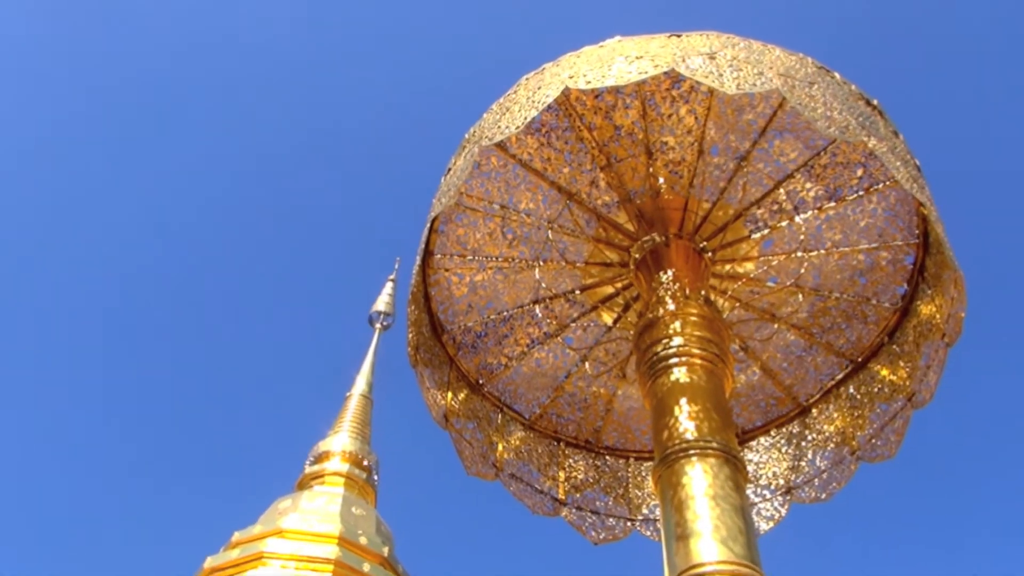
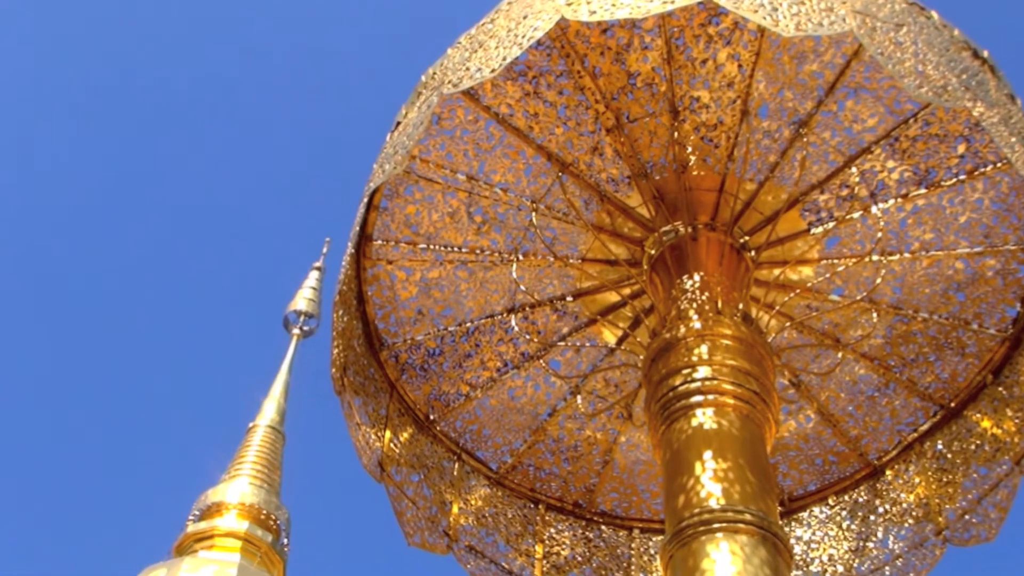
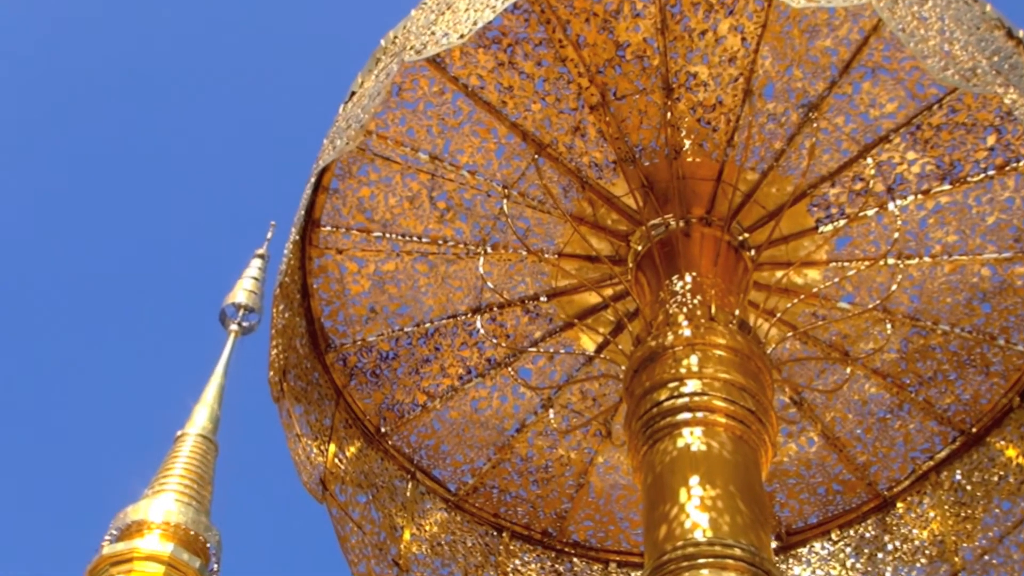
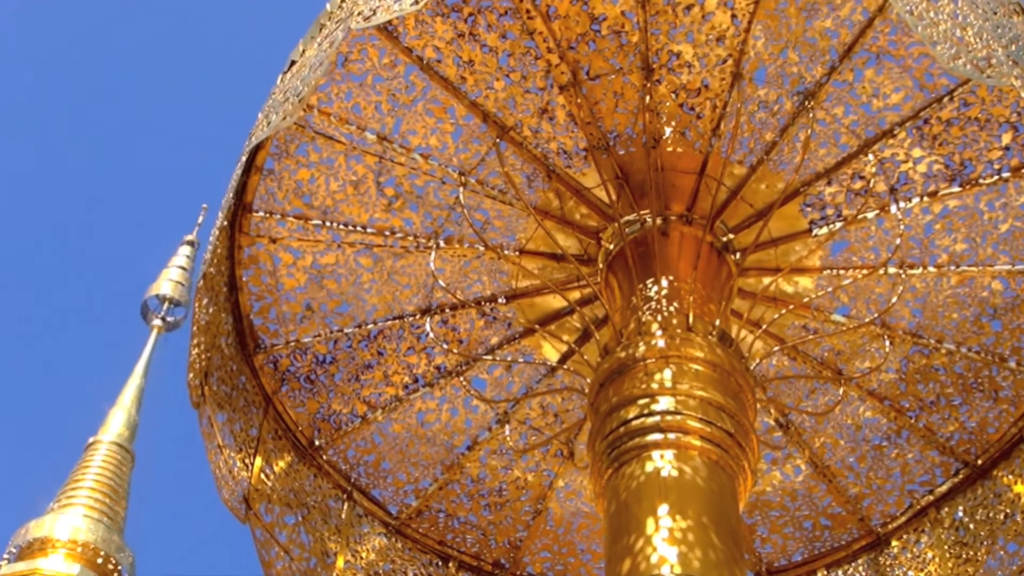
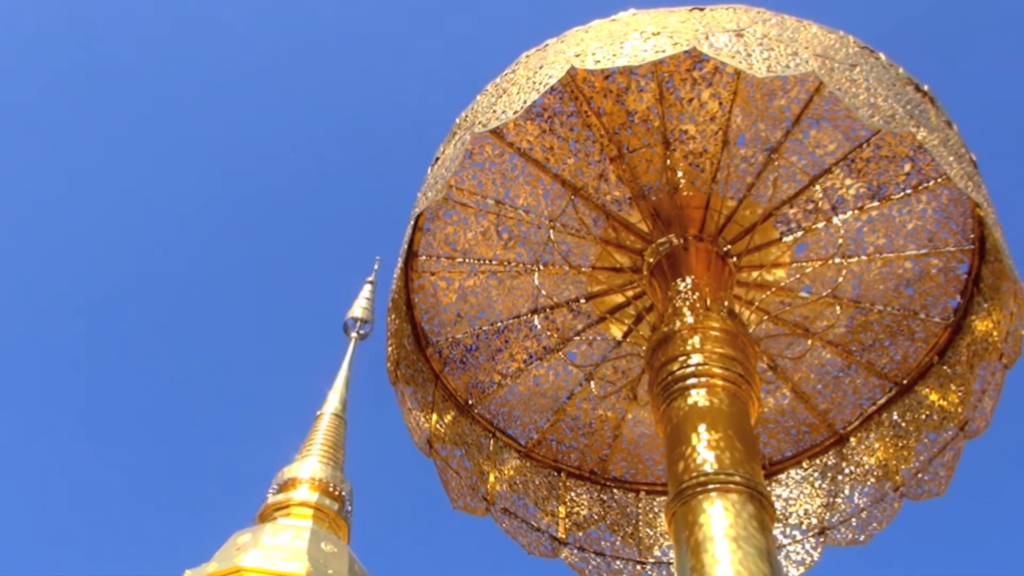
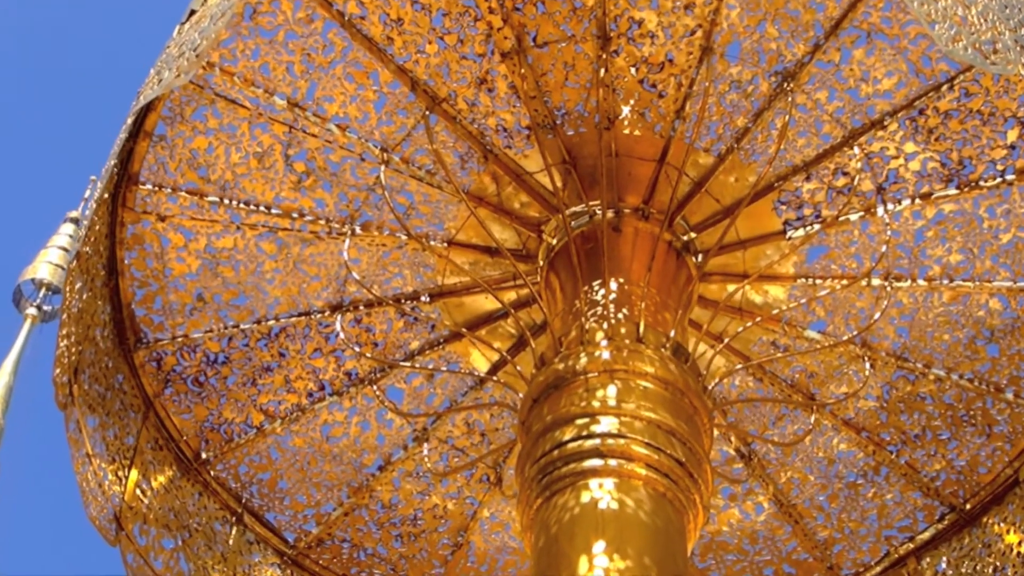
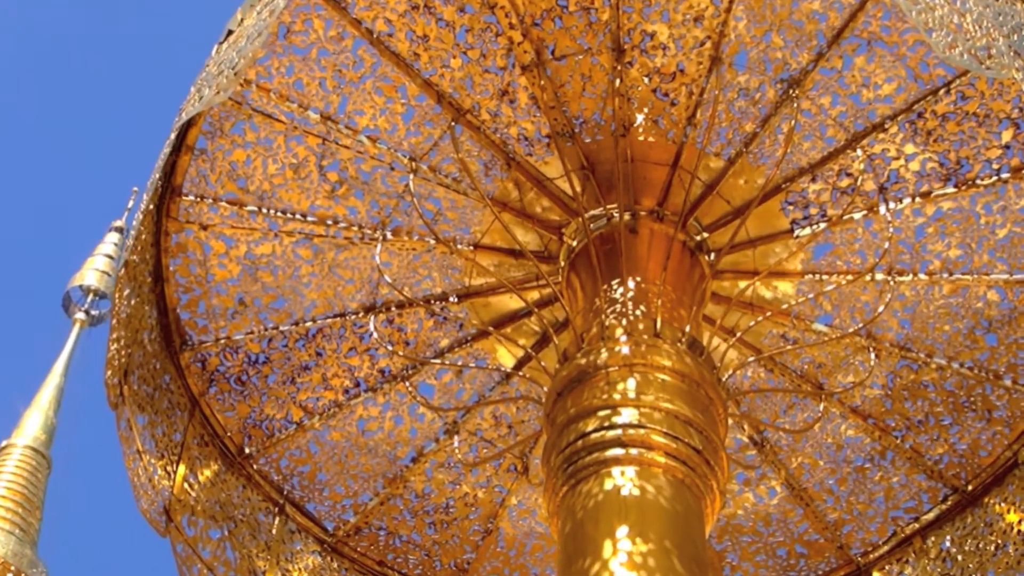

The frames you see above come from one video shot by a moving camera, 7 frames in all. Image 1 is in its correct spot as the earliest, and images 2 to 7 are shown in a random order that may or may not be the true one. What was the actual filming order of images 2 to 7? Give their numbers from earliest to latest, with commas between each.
5, 2, 3, 4, 7, 6
